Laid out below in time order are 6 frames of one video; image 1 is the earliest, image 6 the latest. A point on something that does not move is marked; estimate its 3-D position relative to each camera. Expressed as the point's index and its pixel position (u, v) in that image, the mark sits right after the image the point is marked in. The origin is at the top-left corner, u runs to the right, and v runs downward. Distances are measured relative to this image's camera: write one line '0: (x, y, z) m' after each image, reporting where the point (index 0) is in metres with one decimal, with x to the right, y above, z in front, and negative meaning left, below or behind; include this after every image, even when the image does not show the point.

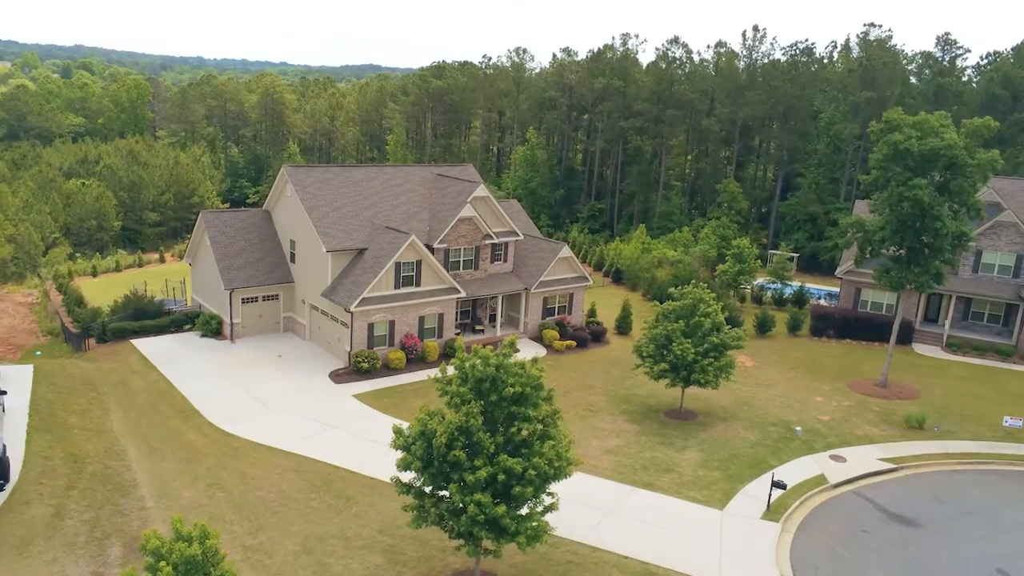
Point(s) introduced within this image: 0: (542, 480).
0: (+0.6, -3.7, +15.6) m
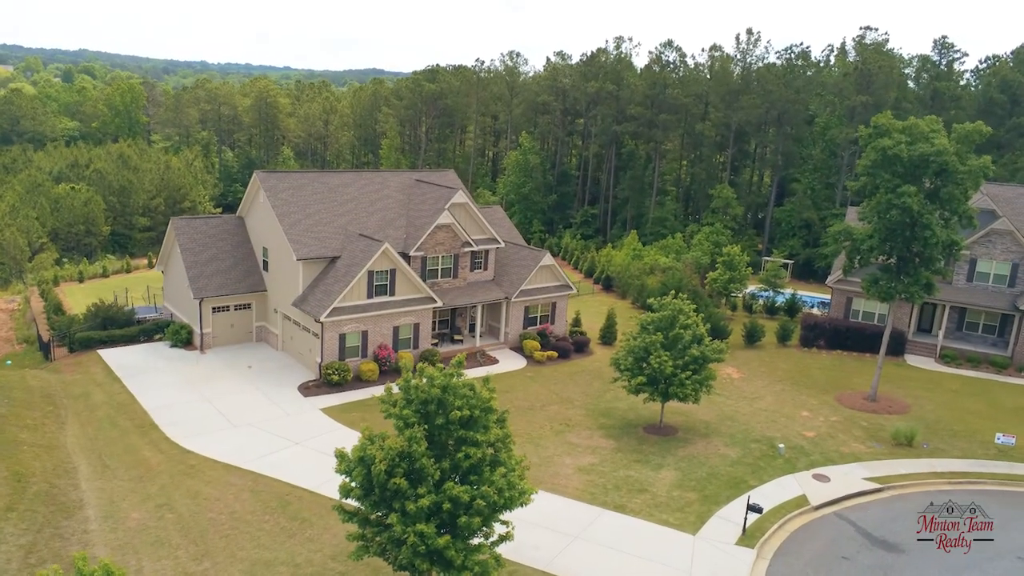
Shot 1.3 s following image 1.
0: (-0.4, -4.0, +14.6) m
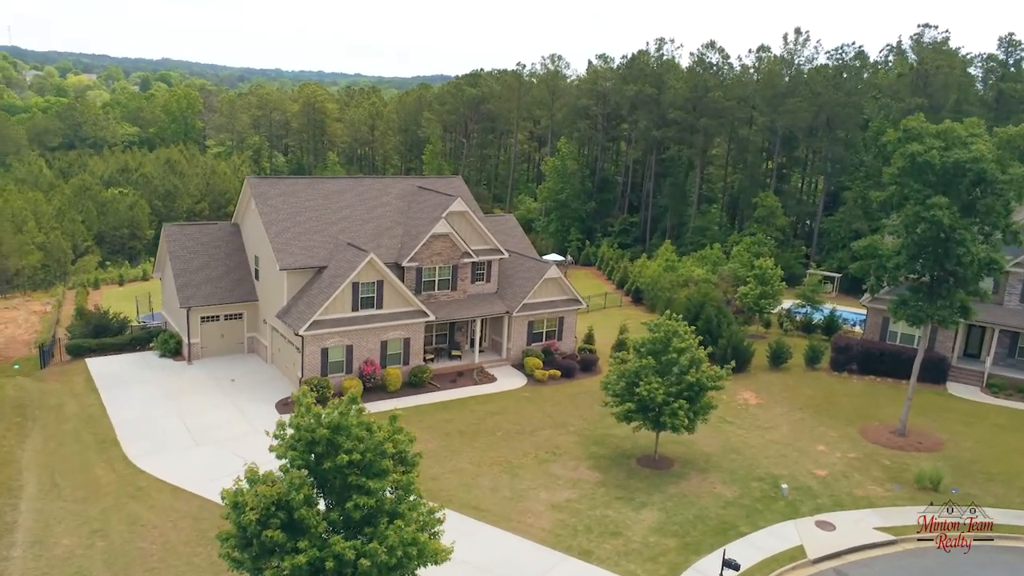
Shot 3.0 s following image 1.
0: (-2.0, -4.4, +12.6) m
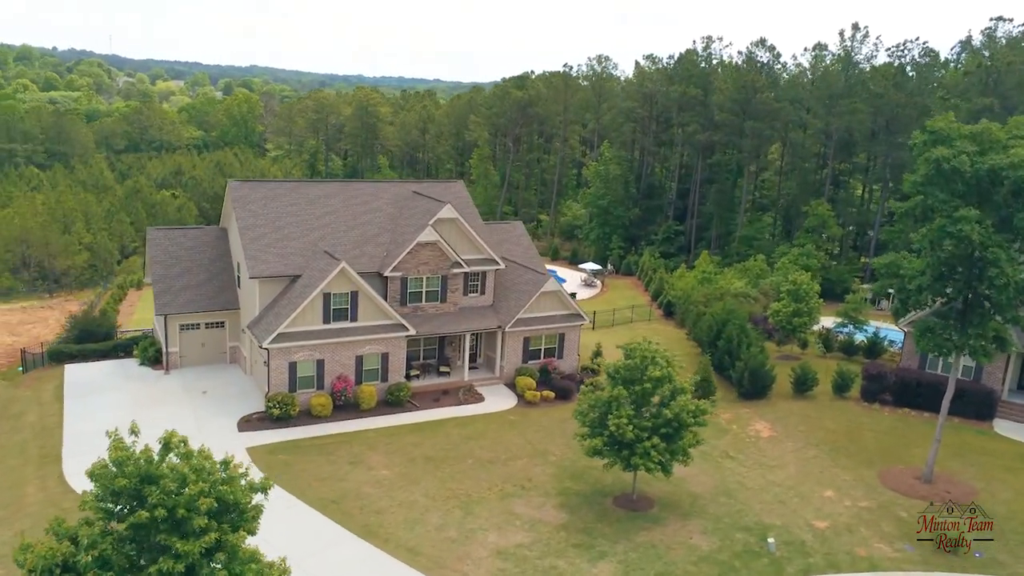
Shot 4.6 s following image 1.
0: (-4.3, -4.8, +10.6) m
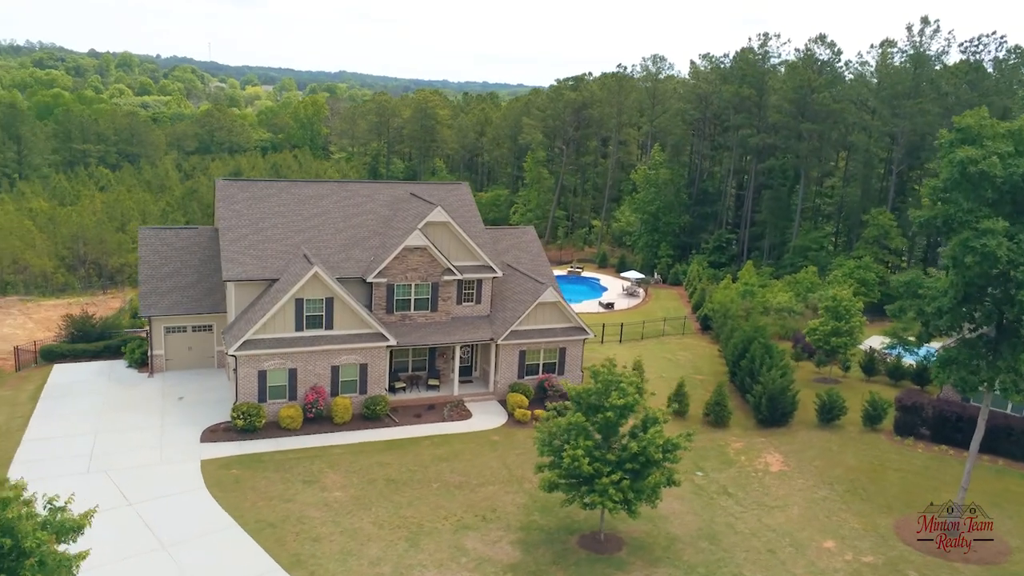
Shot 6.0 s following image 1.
0: (-6.6, -4.9, +9.0) m
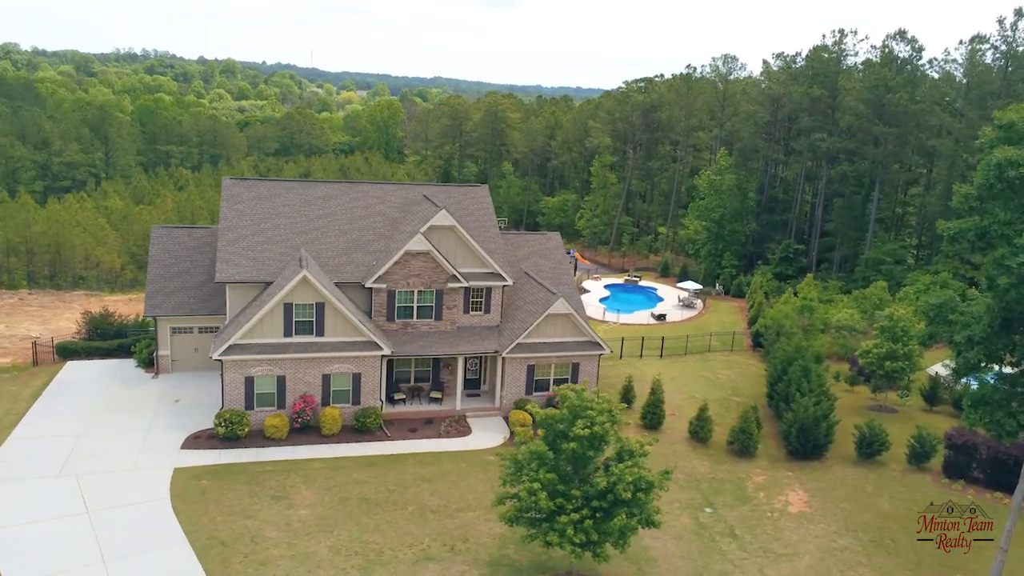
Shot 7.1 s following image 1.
0: (-8.6, -4.9, +8.0) m
